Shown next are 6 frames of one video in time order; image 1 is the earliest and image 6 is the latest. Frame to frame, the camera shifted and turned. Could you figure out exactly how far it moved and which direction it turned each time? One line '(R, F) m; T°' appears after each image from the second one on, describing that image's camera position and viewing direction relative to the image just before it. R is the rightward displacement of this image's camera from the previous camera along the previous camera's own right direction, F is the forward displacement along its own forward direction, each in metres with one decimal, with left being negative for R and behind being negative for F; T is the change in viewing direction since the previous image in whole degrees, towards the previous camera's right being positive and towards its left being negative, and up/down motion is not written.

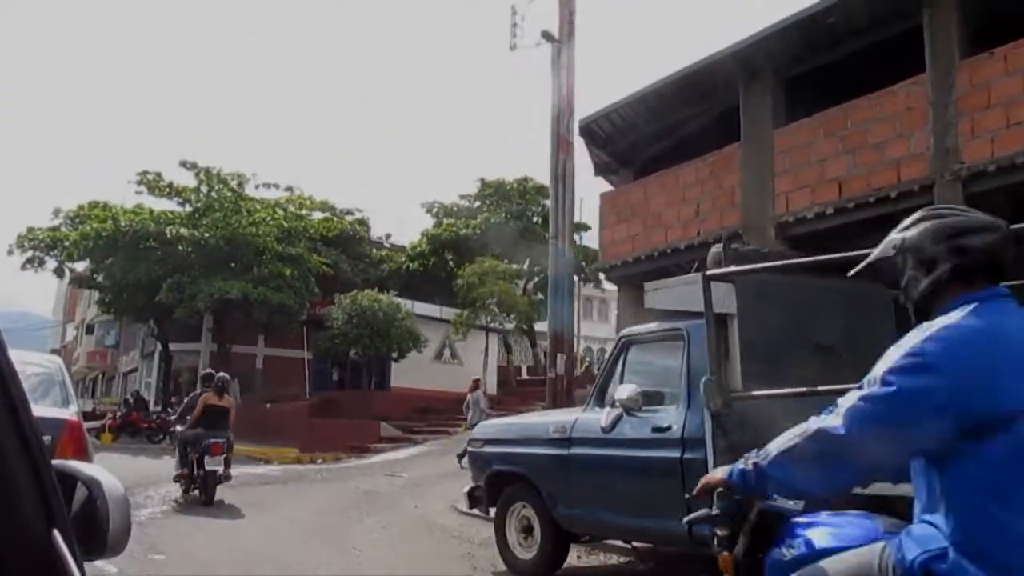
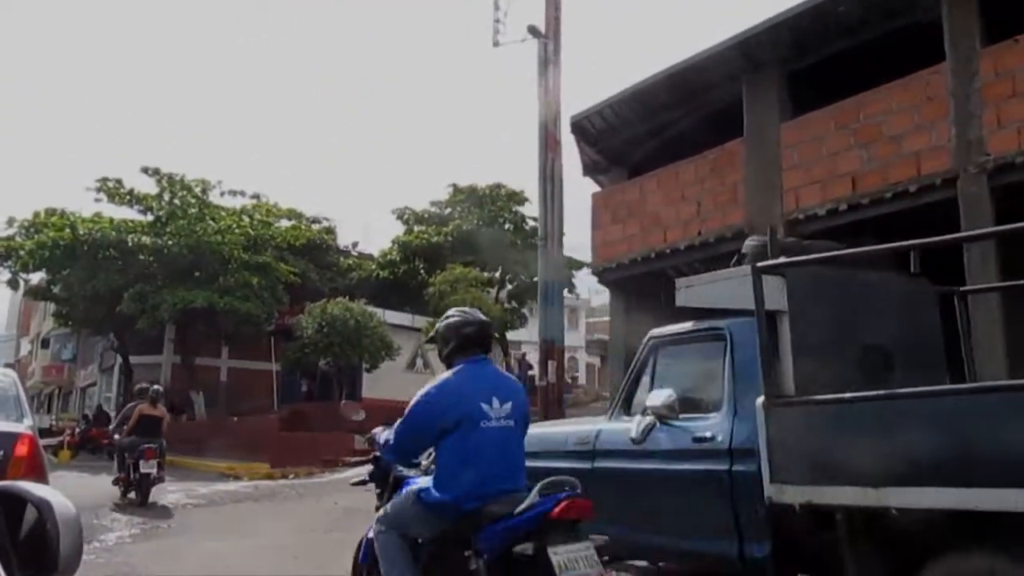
(-0.3, +0.5) m; +2°
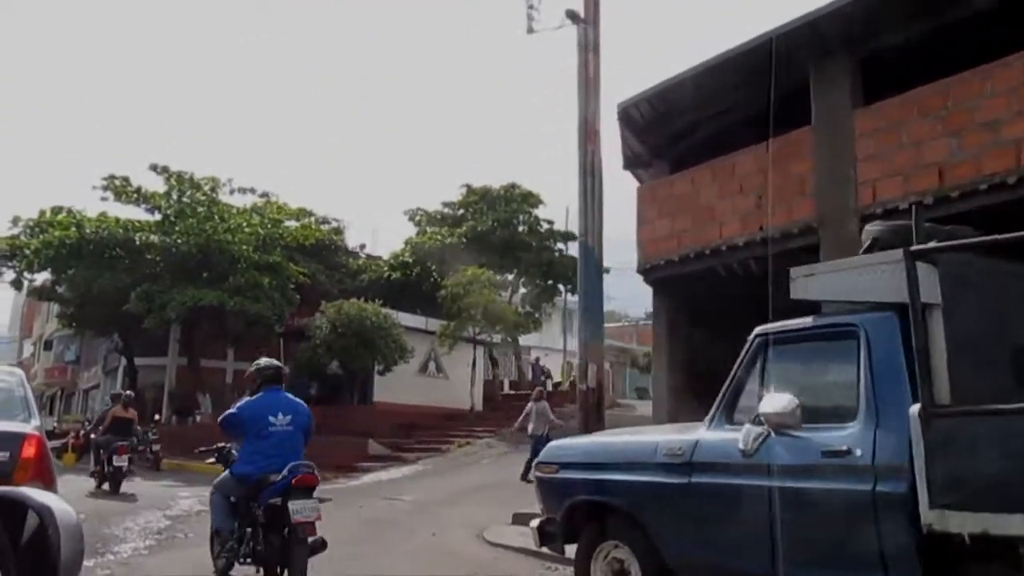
(-0.4, +0.6) m; 0°
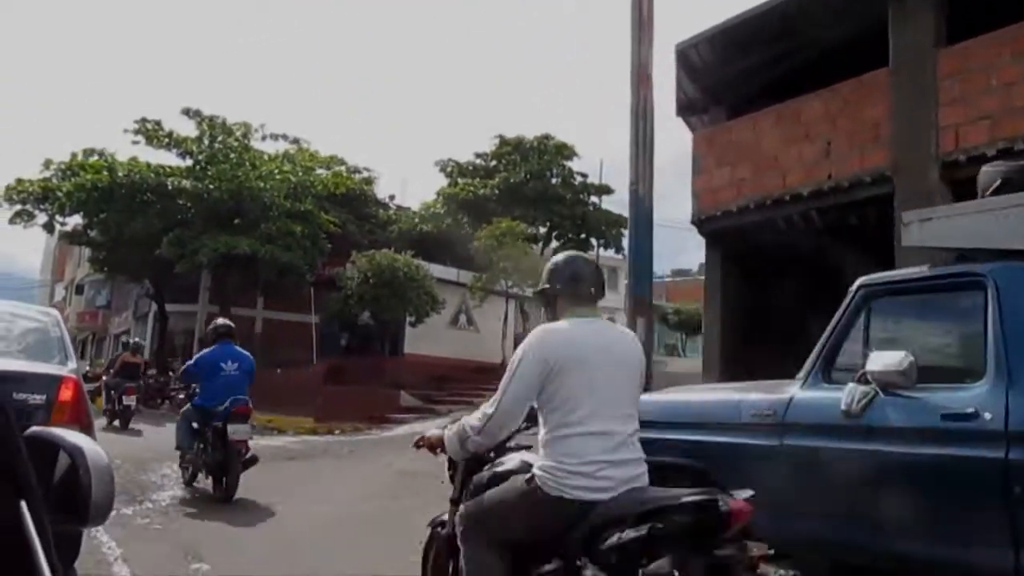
(-0.2, +0.4) m; -2°
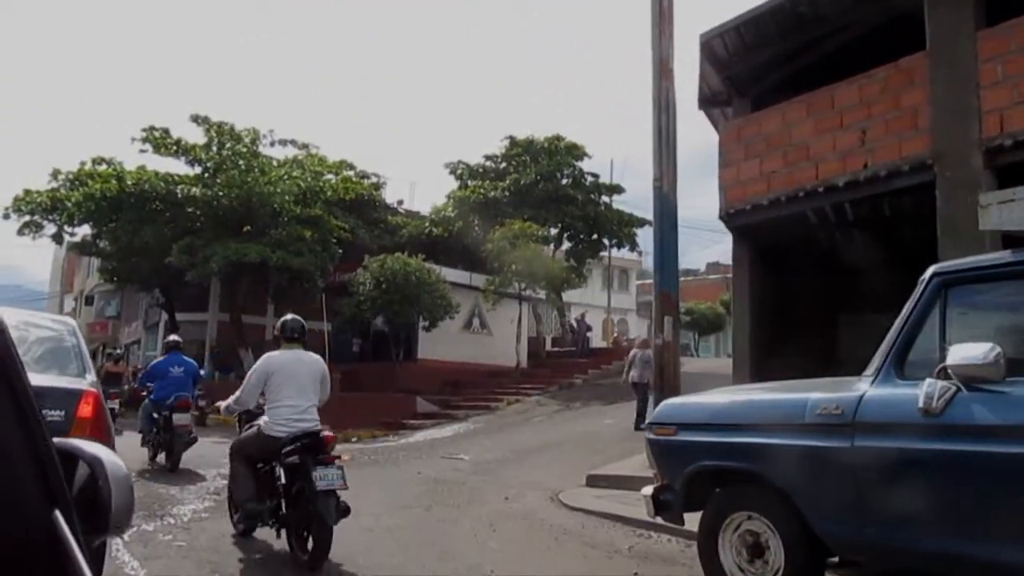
(-0.2, +0.3) m; 0°
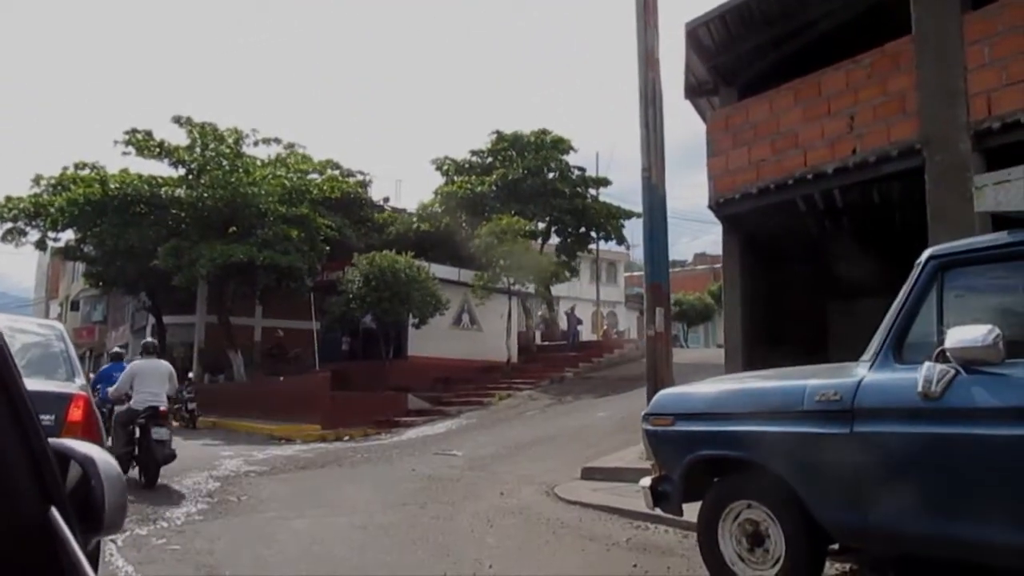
(0.0, 0.0) m; +1°
